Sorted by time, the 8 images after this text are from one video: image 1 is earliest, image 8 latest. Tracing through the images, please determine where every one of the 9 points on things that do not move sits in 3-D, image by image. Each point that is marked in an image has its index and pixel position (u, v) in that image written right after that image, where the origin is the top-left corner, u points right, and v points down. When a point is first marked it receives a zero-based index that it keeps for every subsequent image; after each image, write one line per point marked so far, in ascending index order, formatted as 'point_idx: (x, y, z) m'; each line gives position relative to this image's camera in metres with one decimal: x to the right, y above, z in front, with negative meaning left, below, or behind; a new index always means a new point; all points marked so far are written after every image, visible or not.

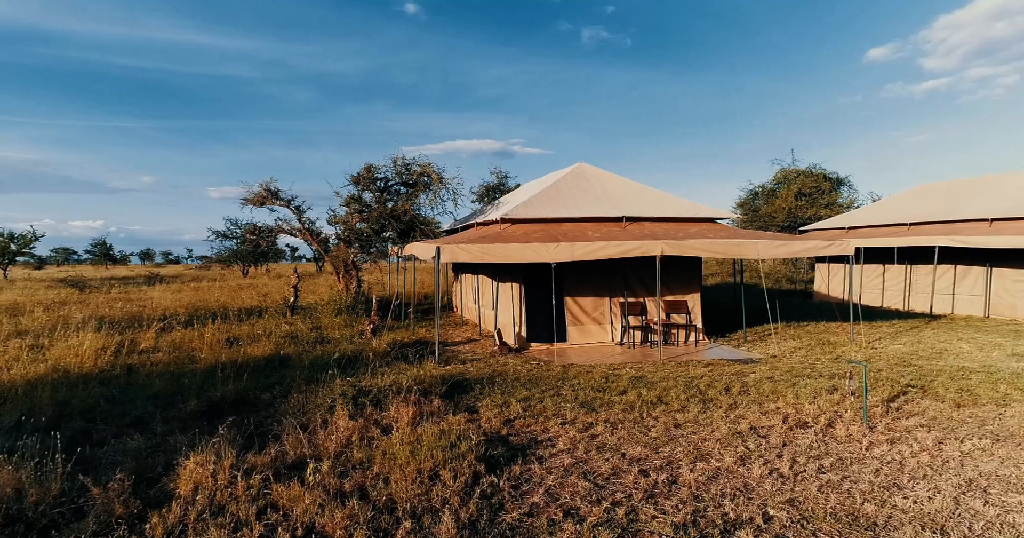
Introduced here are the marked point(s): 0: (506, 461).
0: (0.0, -1.3, +3.7) m
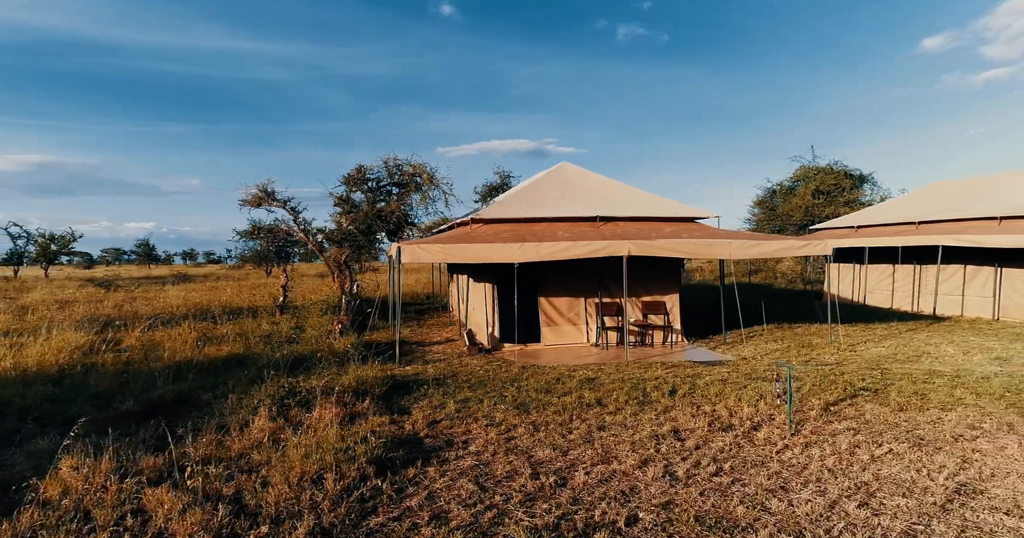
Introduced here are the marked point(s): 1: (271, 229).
0: (-0.7, -1.3, +3.7) m
1: (-7.1, +1.2, +17.0) m
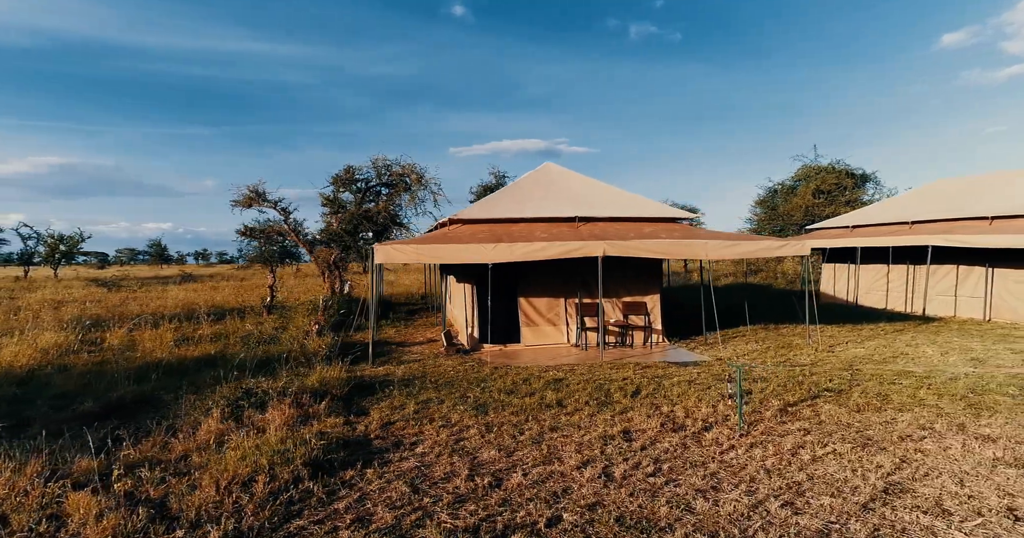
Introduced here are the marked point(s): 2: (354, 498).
0: (-1.1, -1.3, +3.7) m
1: (-7.5, +1.2, +17.0) m
2: (-0.9, -1.3, +3.2) m
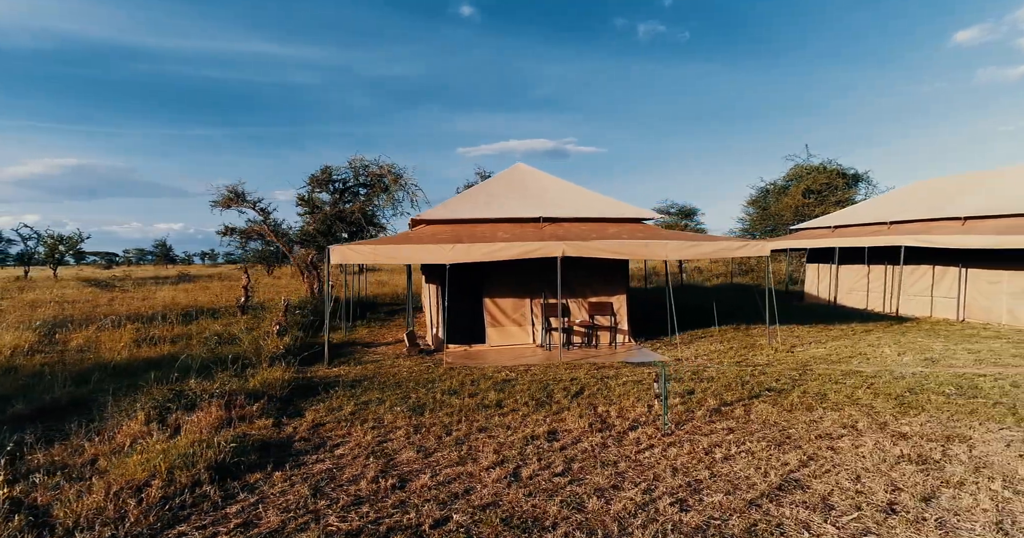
0: (-1.7, -1.3, +3.7) m
1: (-8.2, +1.2, +16.9) m
2: (-1.5, -1.4, +3.2) m
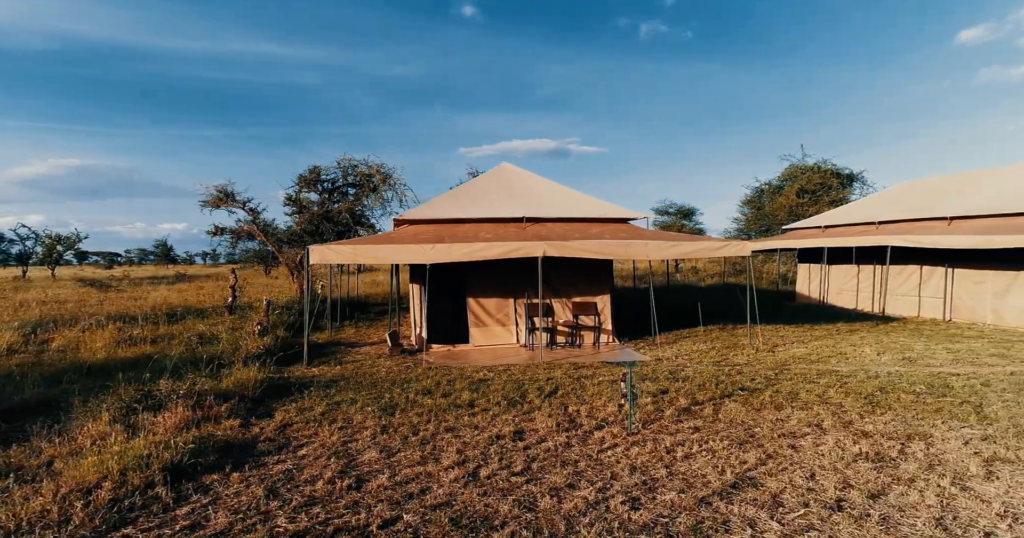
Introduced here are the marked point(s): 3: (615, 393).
0: (-2.0, -1.3, +3.7) m
1: (-8.6, +1.2, +16.9) m
2: (-1.8, -1.4, +3.2) m
3: (+1.1, -1.4, +6.2) m
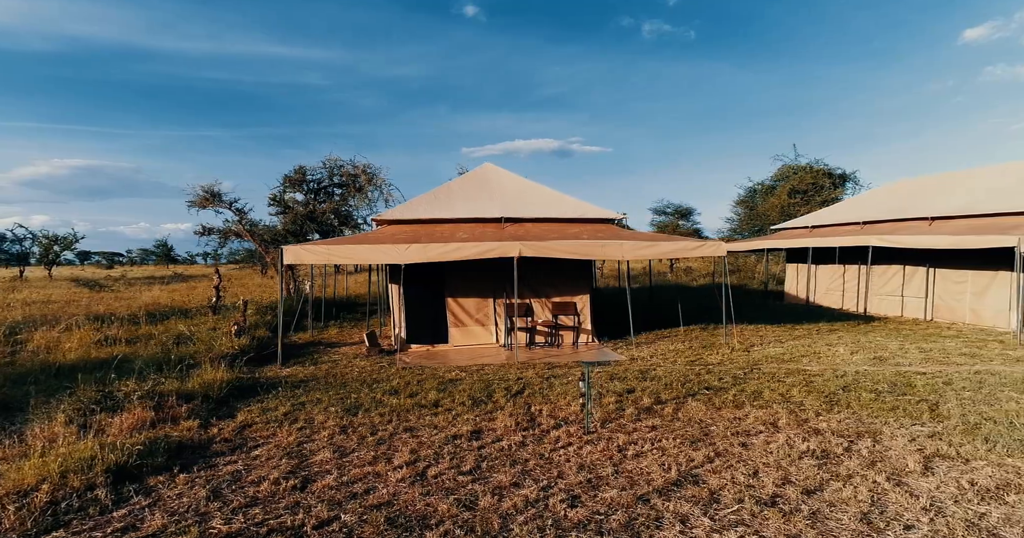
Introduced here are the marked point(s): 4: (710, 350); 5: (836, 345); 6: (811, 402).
0: (-2.4, -1.3, +3.7) m
1: (-9.0, +1.2, +16.8) m
2: (-2.1, -1.4, +3.2) m
3: (+0.8, -1.4, +6.3) m
4: (+3.5, -1.4, +9.9) m
5: (+6.1, -1.4, +10.5) m
6: (+3.0, -1.3, +5.6) m
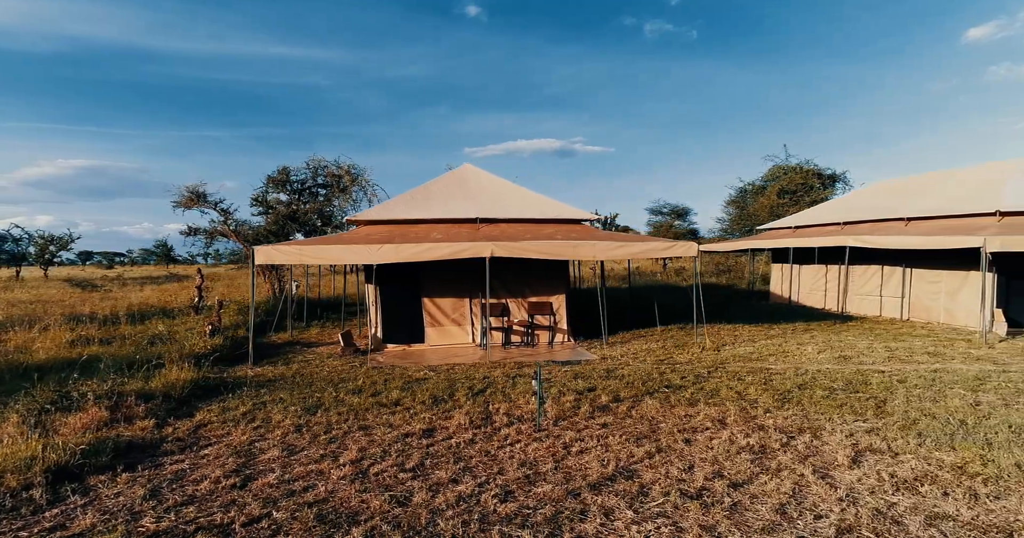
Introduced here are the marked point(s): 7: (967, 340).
0: (-2.8, -1.3, +3.7) m
1: (-9.6, +1.2, +16.8) m
2: (-2.5, -1.4, +3.3) m
3: (+0.3, -1.4, +6.3) m
4: (+3.0, -1.4, +10.0) m
5: (+5.6, -1.4, +10.7) m
6: (+2.6, -1.3, +5.7) m
7: (+8.7, -1.4, +10.8) m
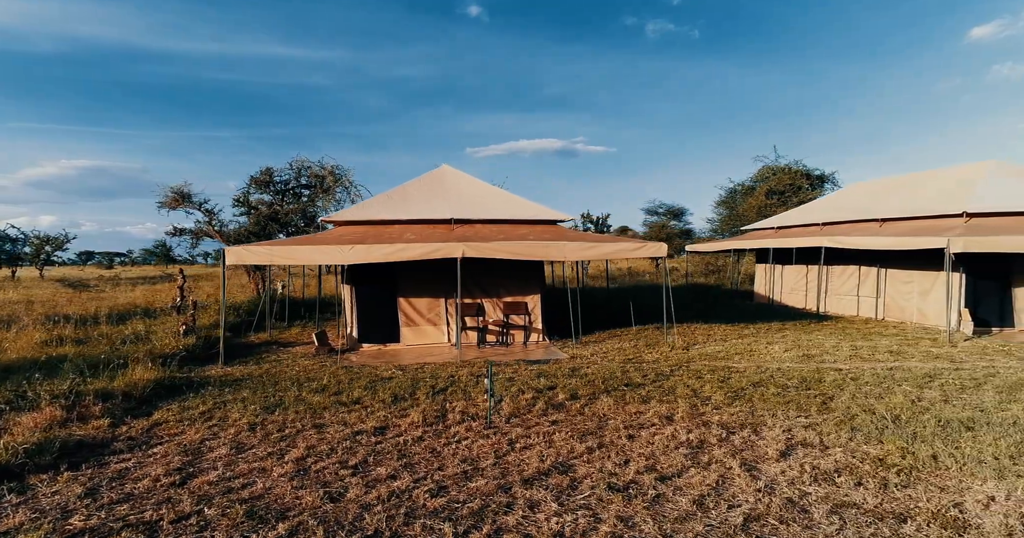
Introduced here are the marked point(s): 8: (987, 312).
0: (-3.2, -1.3, +3.8) m
1: (-10.2, +1.1, +16.8) m
2: (-2.9, -1.4, +3.3) m
3: (-0.1, -1.4, +6.4) m
4: (+2.5, -1.4, +10.1) m
5: (+5.1, -1.4, +10.8) m
6: (+2.1, -1.3, +5.9) m
7: (+8.2, -1.4, +11.0) m
8: (+10.6, -0.9, +12.5) m
